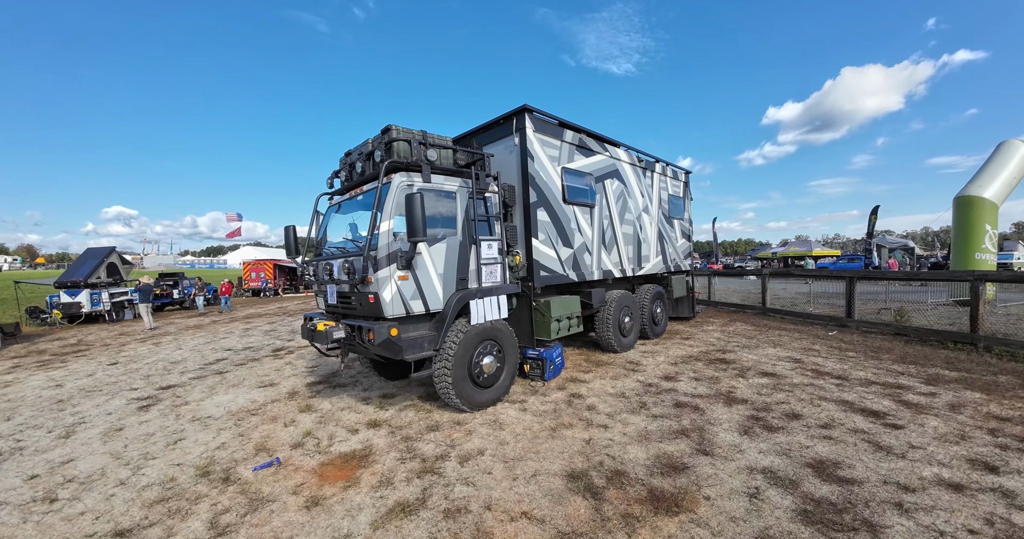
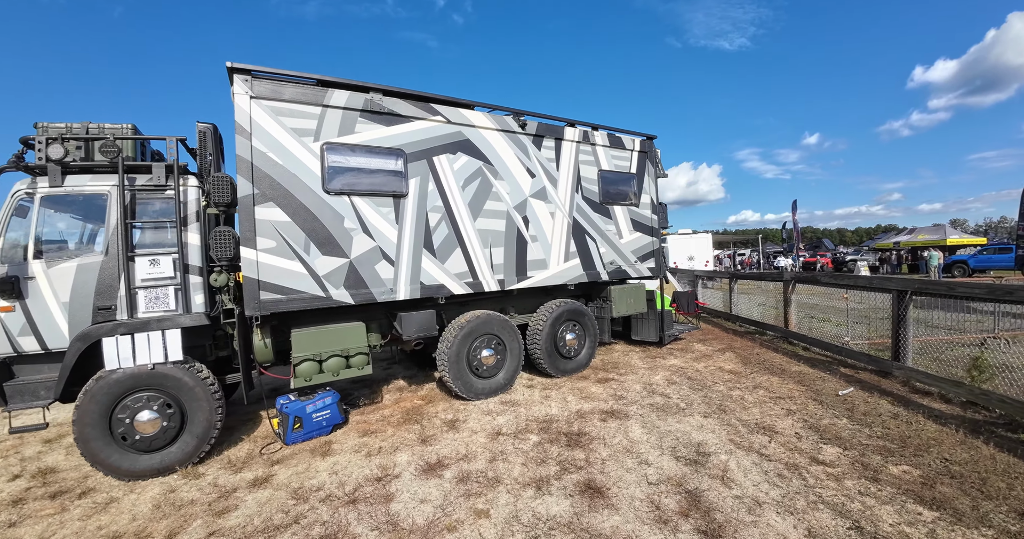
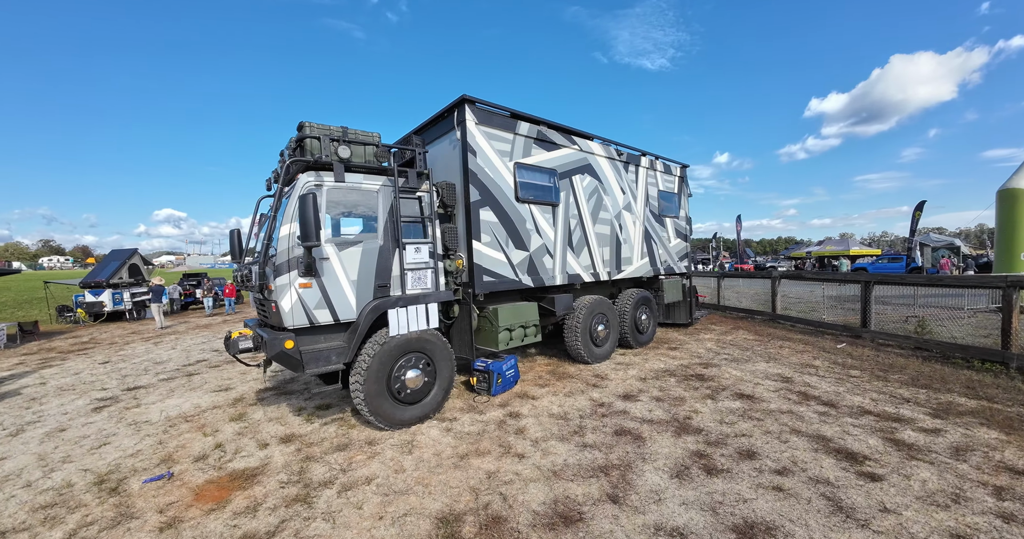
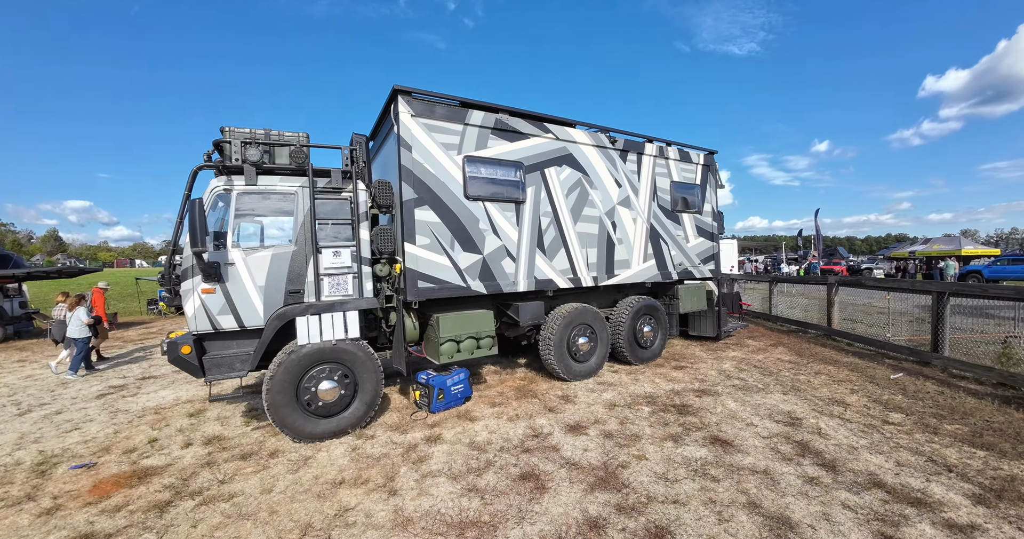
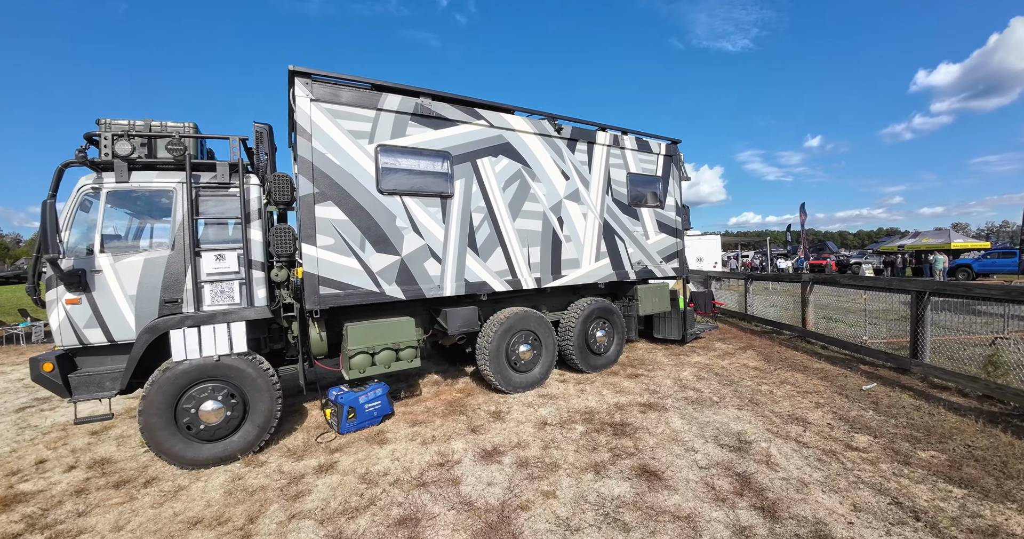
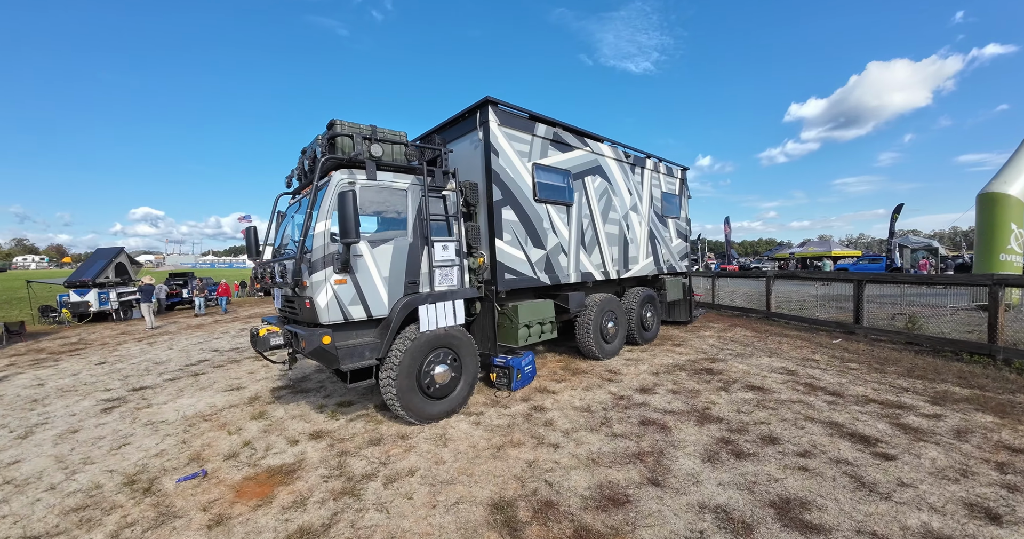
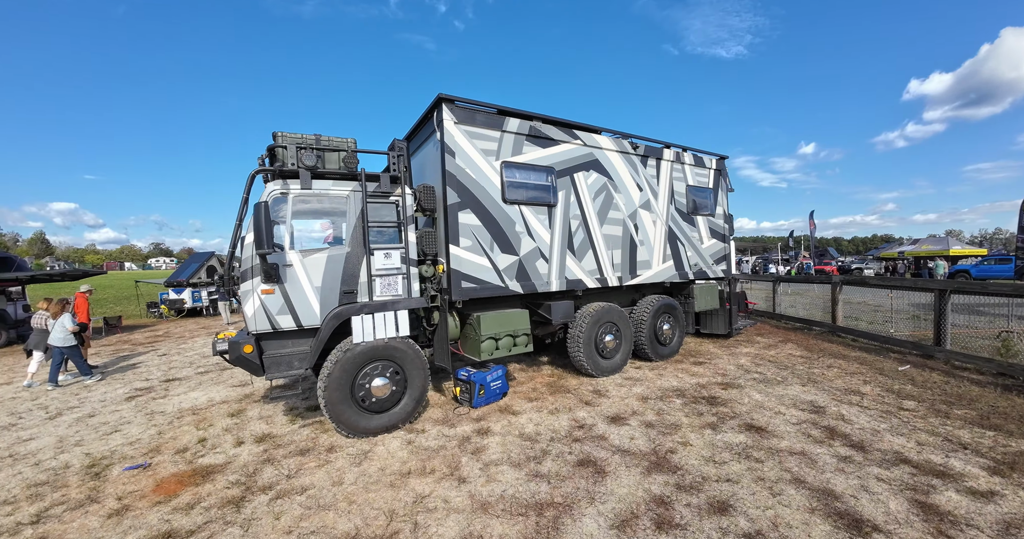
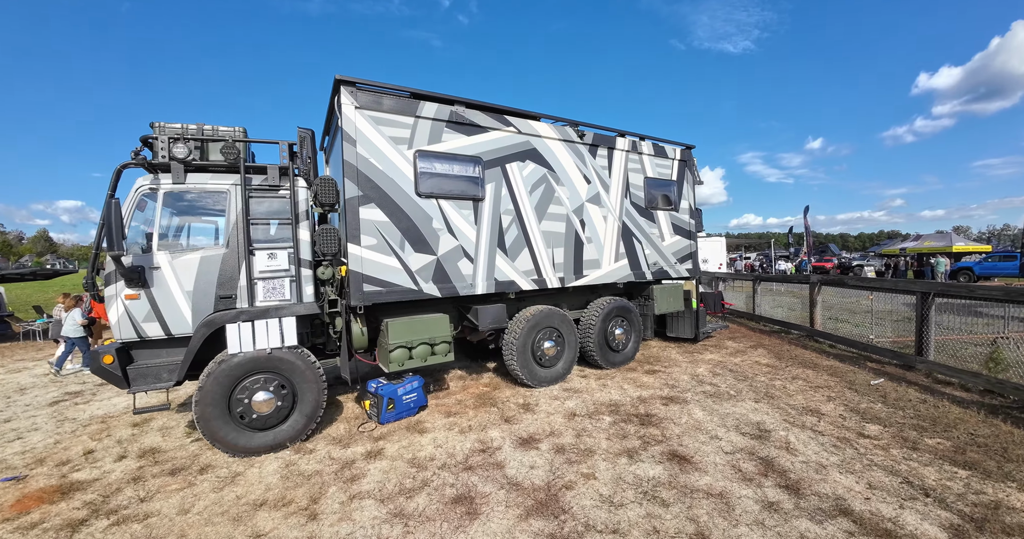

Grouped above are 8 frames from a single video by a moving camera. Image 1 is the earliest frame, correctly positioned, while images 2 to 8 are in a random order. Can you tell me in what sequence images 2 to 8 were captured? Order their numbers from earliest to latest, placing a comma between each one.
6, 3, 7, 4, 8, 5, 2
